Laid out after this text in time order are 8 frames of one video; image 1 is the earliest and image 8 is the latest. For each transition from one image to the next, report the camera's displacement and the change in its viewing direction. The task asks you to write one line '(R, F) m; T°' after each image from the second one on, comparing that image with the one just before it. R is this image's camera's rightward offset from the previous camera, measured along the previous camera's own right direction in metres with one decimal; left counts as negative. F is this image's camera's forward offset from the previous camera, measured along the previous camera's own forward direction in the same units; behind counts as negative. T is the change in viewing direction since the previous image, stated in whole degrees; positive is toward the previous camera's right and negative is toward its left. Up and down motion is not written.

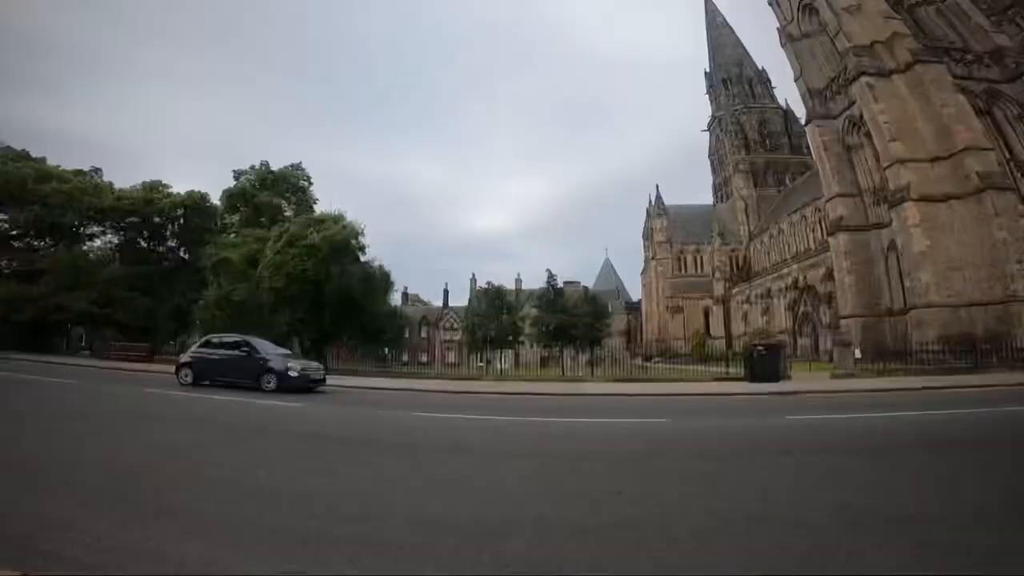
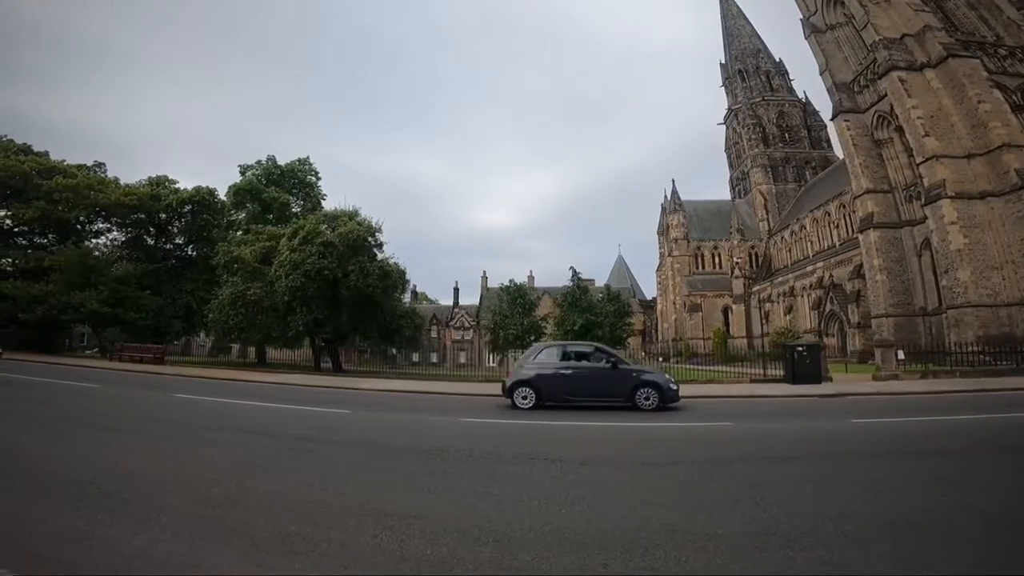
(-1.3, +0.6) m; +1°
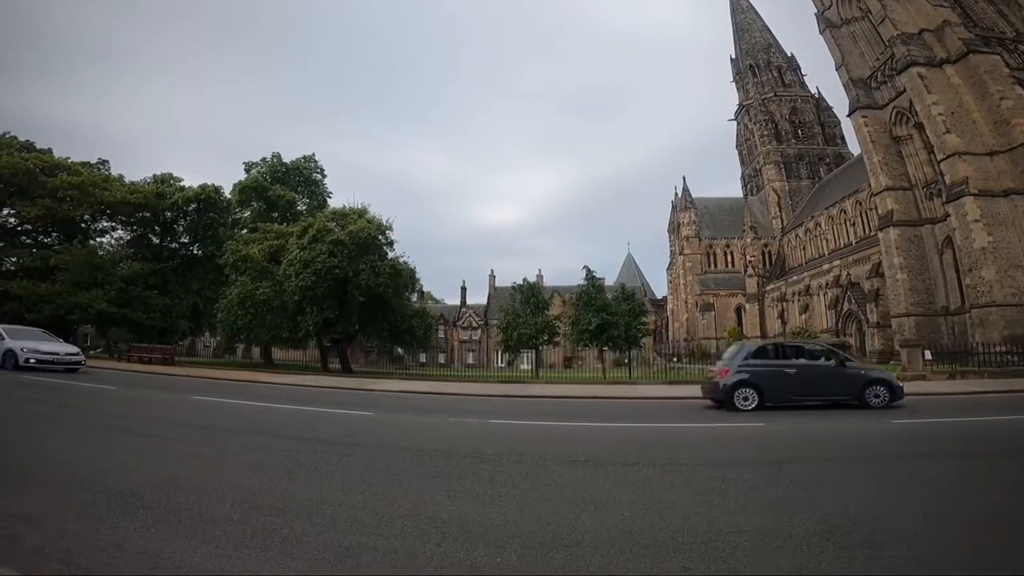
(-0.7, +0.4) m; 0°
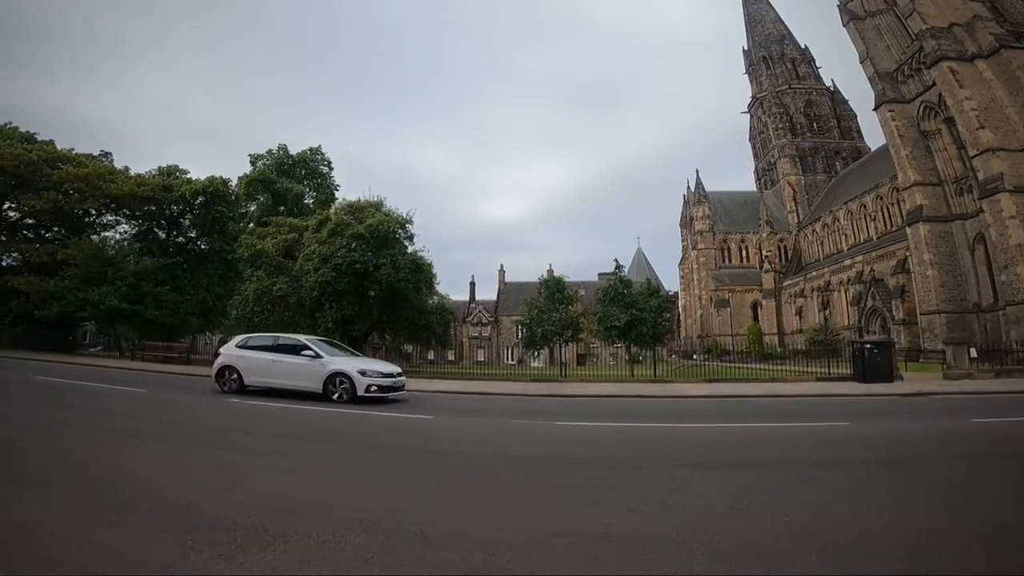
(-1.6, +0.5) m; +1°
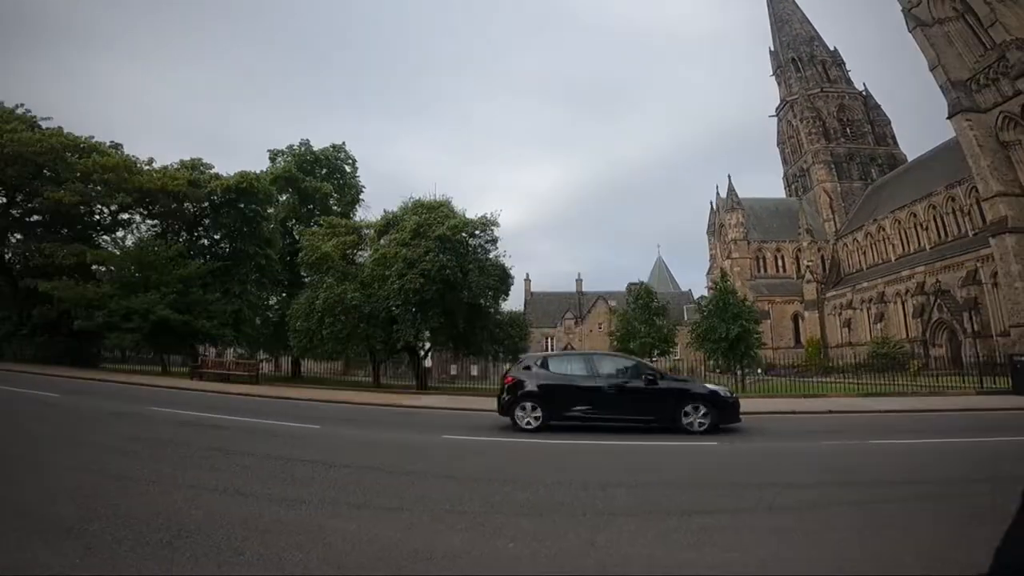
(-5.1, +2.0) m; +4°
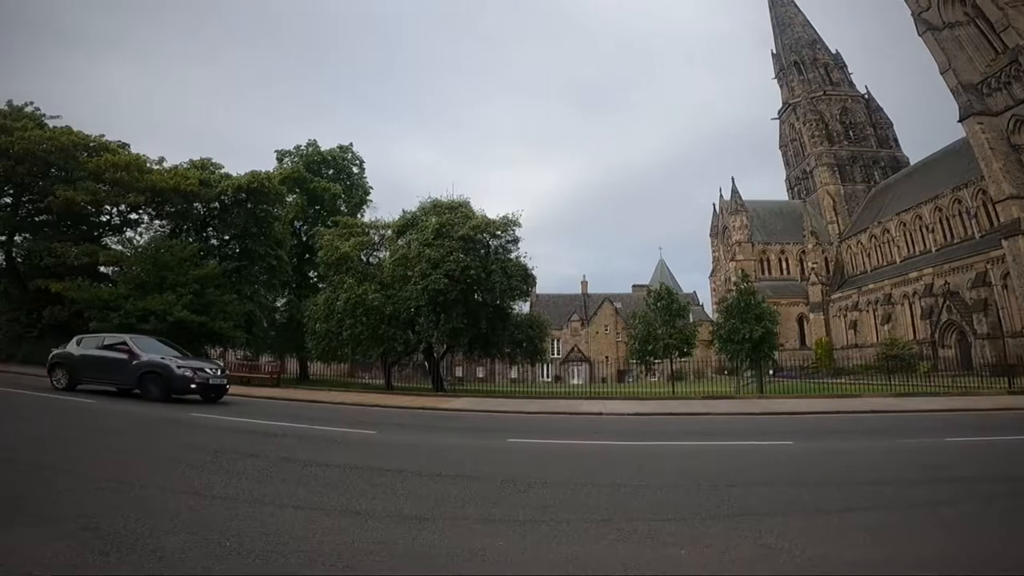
(-1.2, +0.2) m; +1°
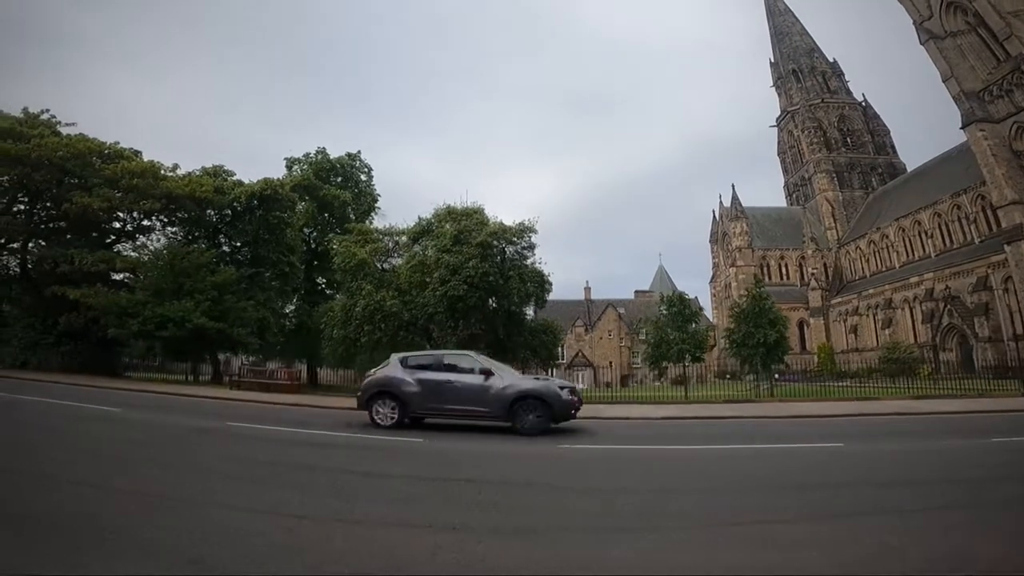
(-0.9, -0.2) m; +1°
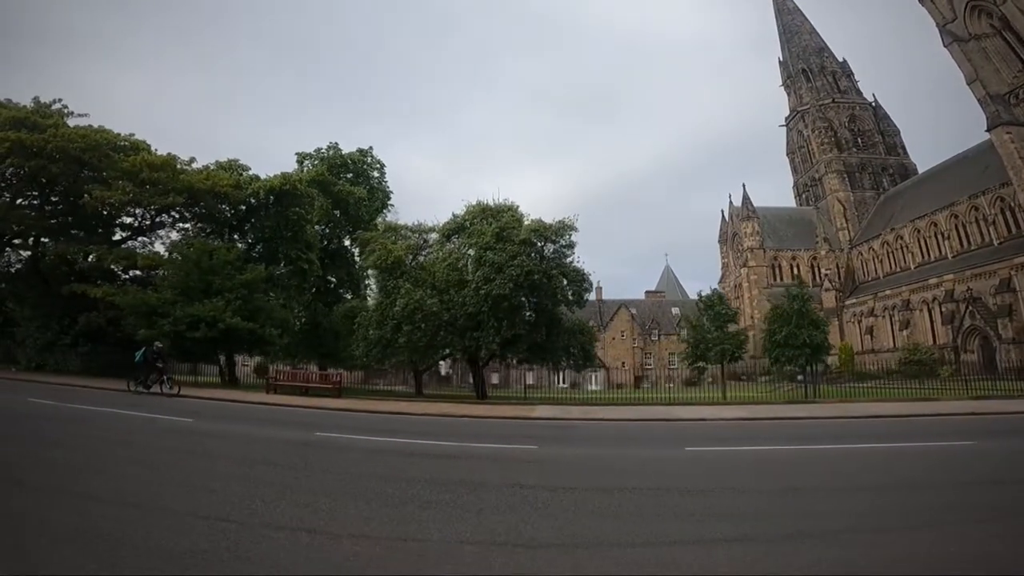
(-2.0, +0.6) m; +2°
